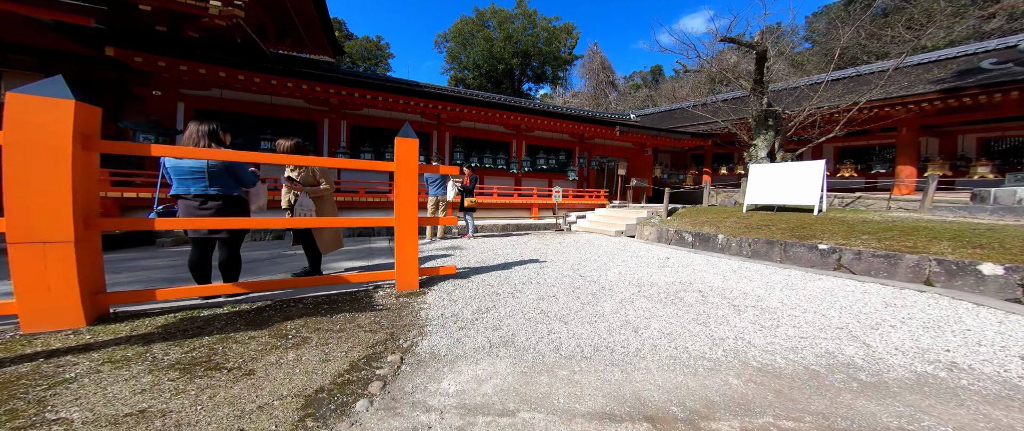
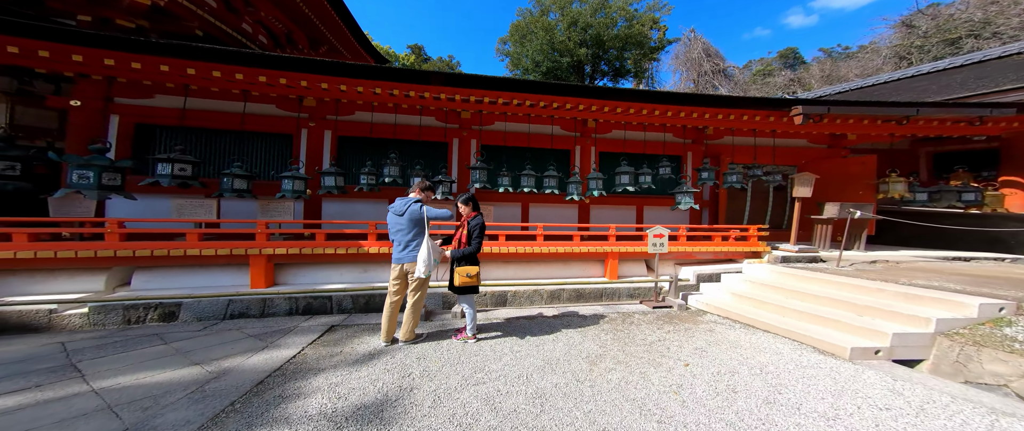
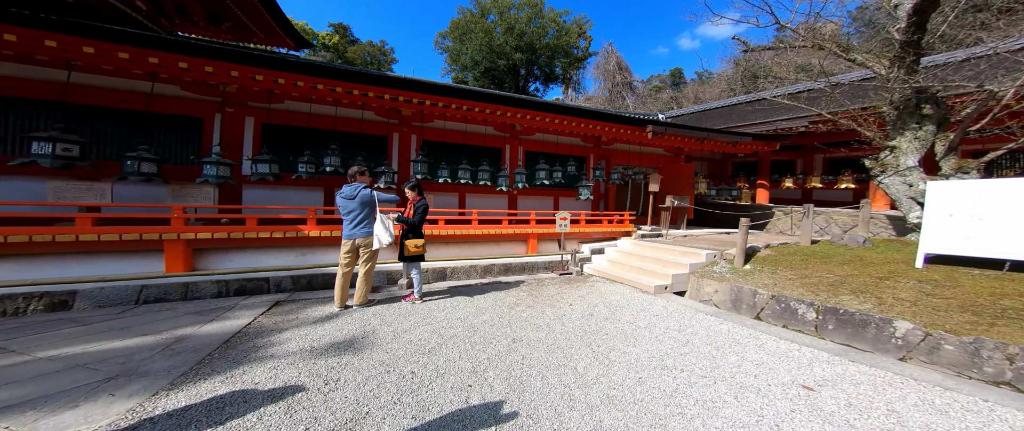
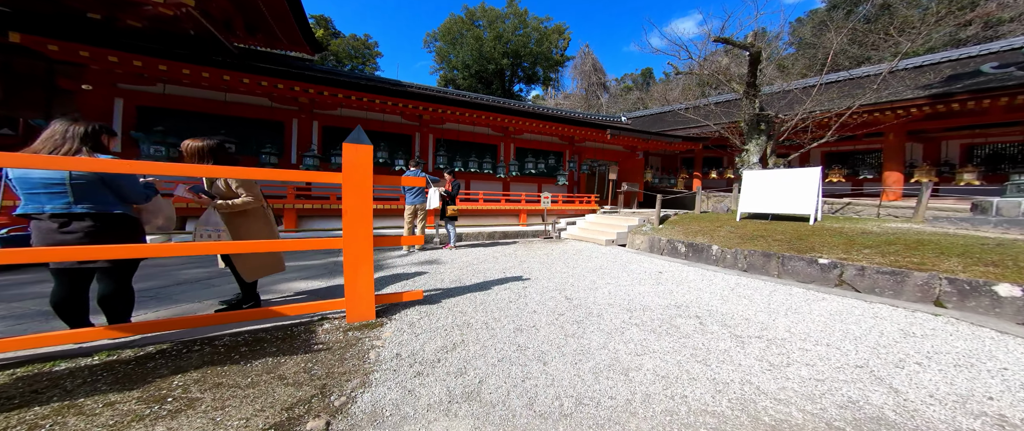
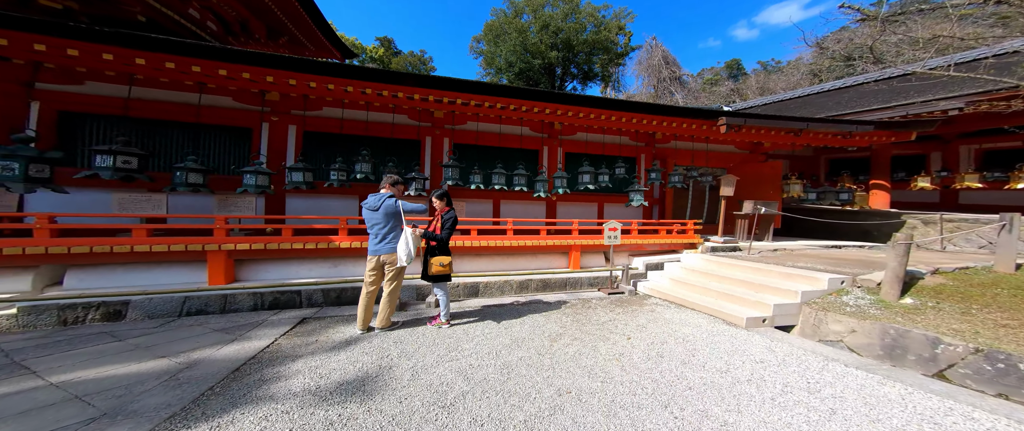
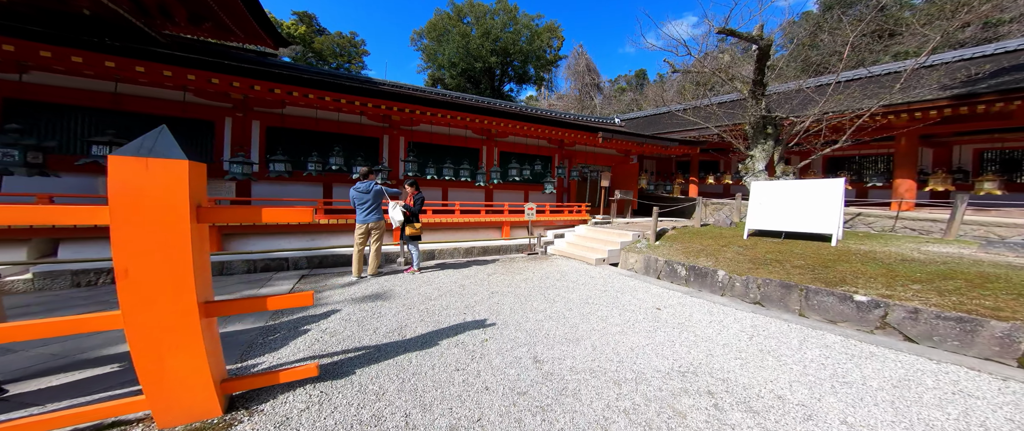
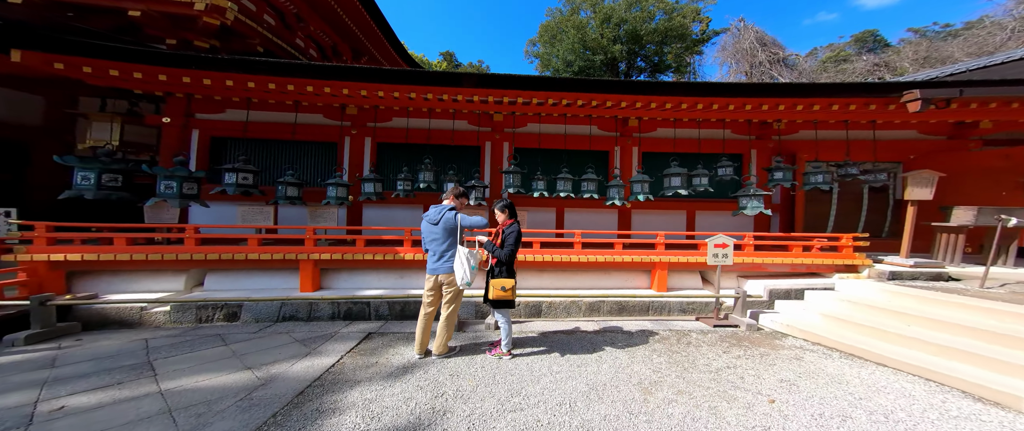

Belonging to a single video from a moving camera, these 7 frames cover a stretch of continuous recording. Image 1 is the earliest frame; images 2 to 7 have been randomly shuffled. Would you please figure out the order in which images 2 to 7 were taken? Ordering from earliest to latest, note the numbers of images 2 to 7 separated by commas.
4, 6, 3, 5, 2, 7
